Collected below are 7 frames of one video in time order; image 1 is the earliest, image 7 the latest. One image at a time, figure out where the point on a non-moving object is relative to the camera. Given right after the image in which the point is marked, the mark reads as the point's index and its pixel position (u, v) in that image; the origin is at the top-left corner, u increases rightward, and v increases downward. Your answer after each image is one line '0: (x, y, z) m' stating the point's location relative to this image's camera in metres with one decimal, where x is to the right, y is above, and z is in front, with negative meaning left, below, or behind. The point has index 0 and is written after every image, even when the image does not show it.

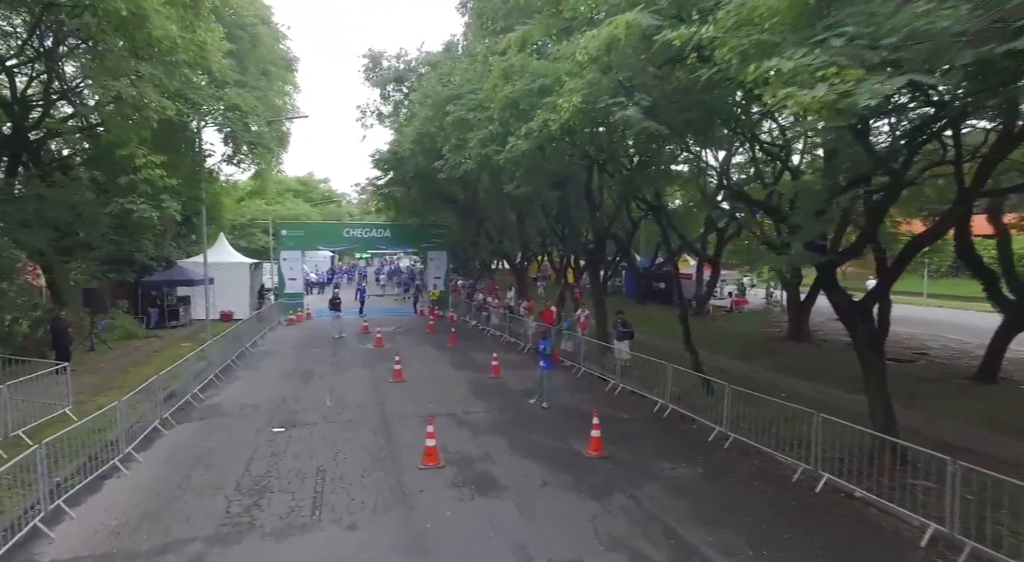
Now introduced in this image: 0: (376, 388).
0: (-3.2, -2.6, +13.4) m
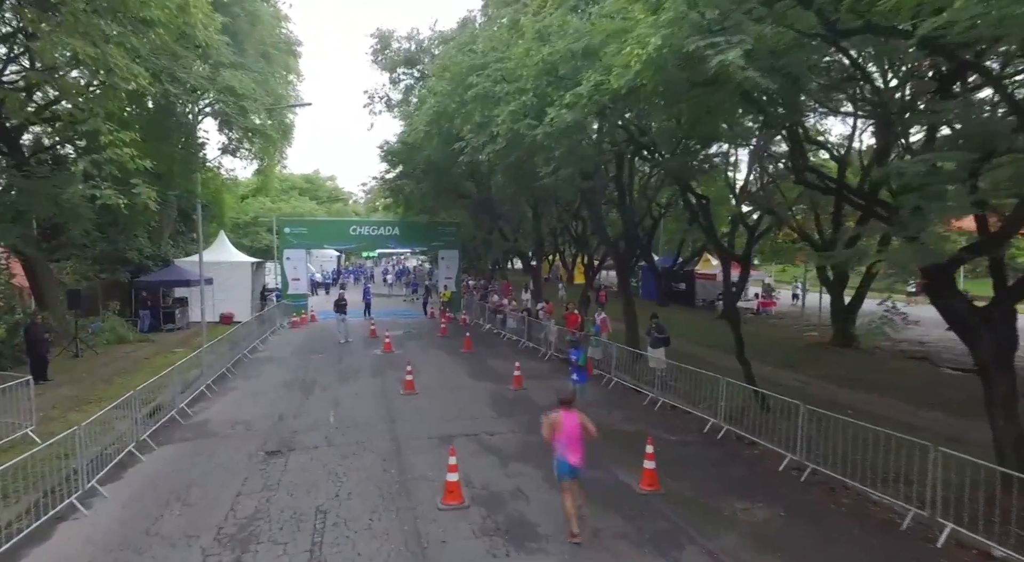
0: (-2.7, -2.6, +11.9) m
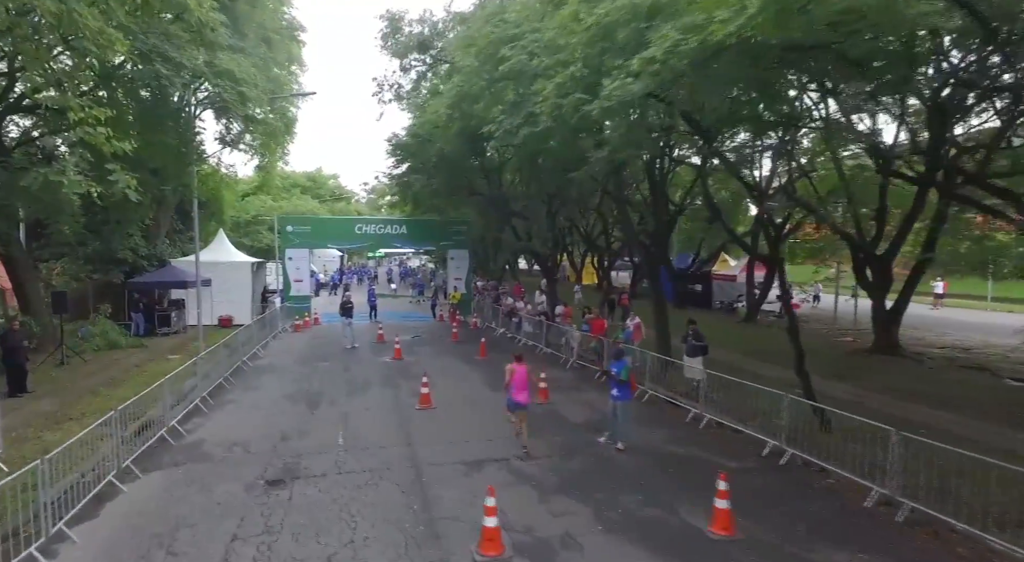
0: (-2.1, -2.6, +10.7) m
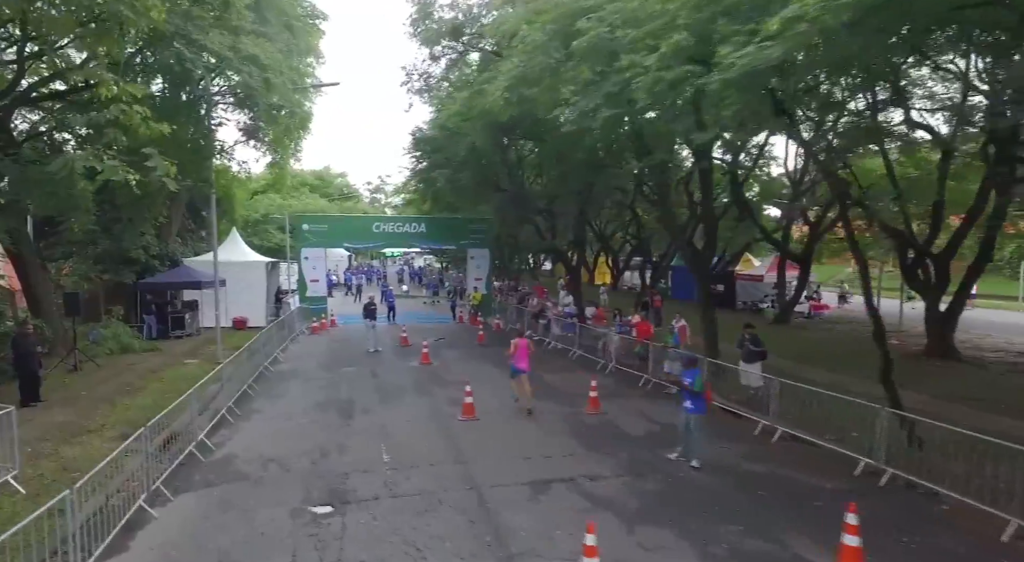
0: (-1.2, -2.6, +9.9) m
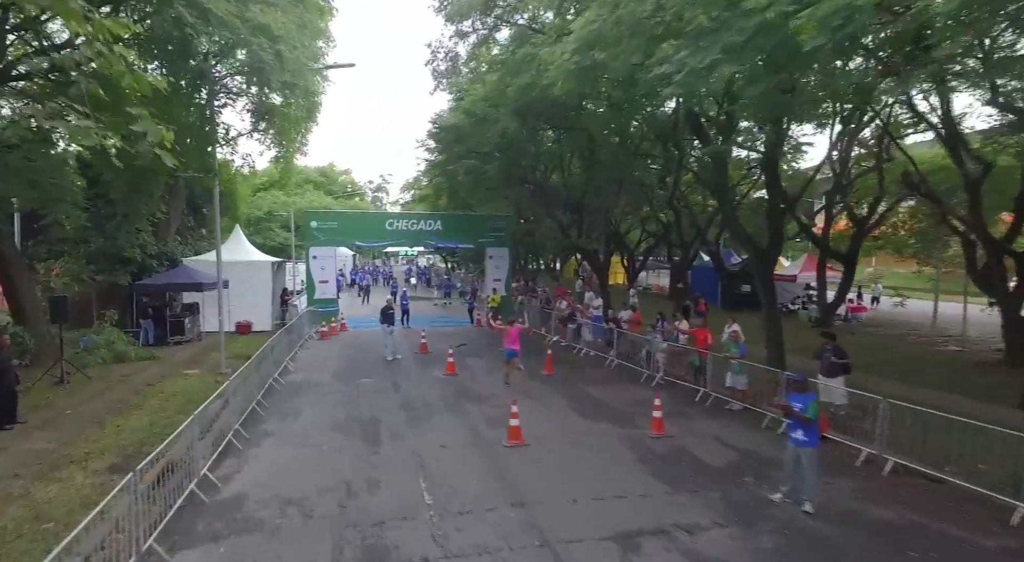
0: (-0.3, -2.7, +8.4) m
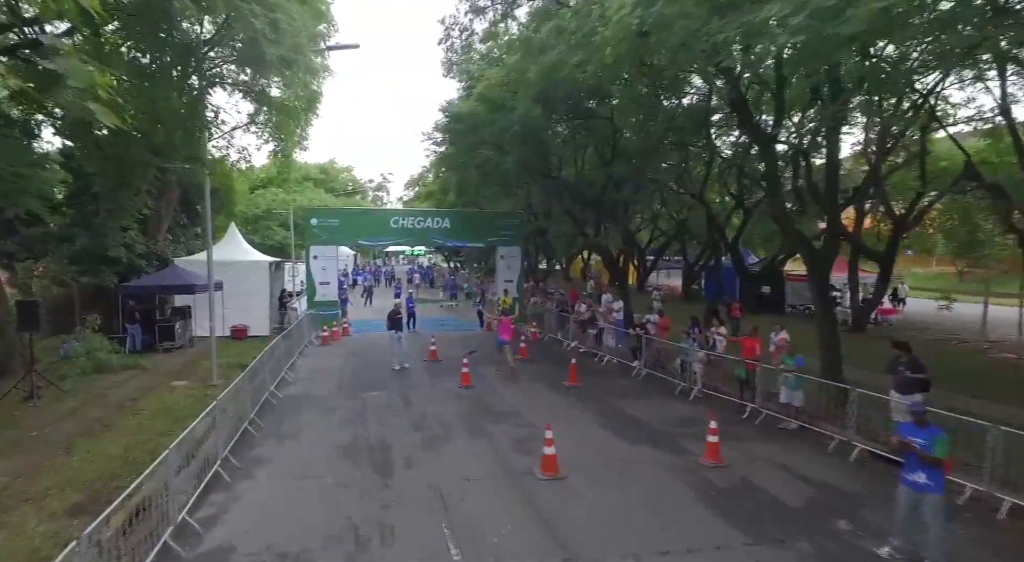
0: (+0.2, -2.8, +7.1) m
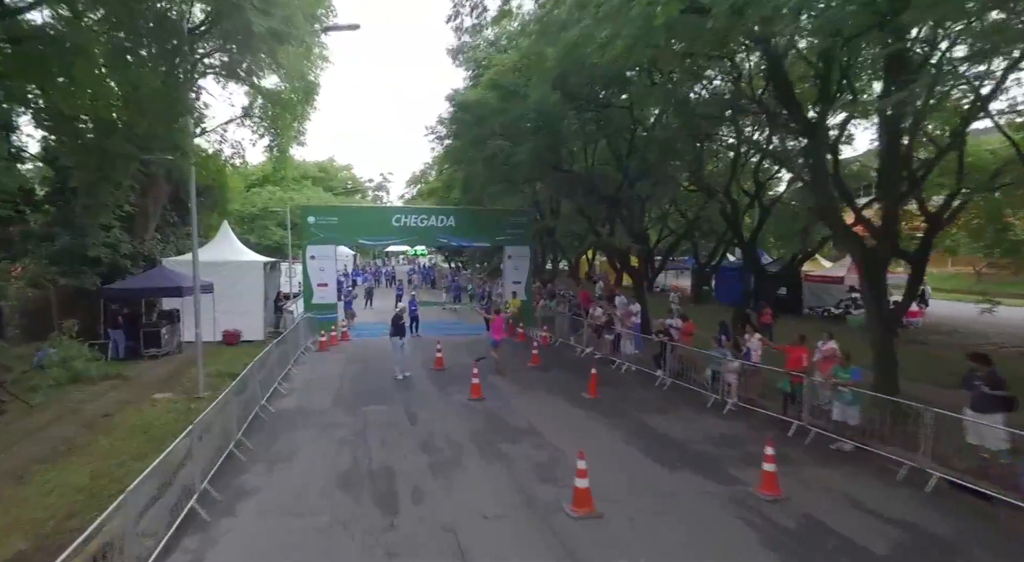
0: (+0.5, -2.8, +5.9) m
